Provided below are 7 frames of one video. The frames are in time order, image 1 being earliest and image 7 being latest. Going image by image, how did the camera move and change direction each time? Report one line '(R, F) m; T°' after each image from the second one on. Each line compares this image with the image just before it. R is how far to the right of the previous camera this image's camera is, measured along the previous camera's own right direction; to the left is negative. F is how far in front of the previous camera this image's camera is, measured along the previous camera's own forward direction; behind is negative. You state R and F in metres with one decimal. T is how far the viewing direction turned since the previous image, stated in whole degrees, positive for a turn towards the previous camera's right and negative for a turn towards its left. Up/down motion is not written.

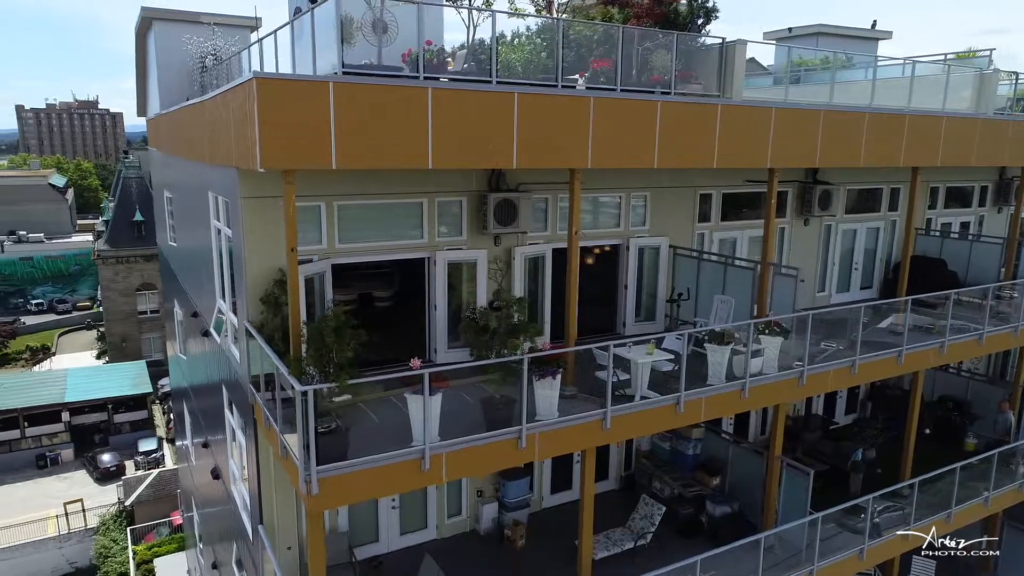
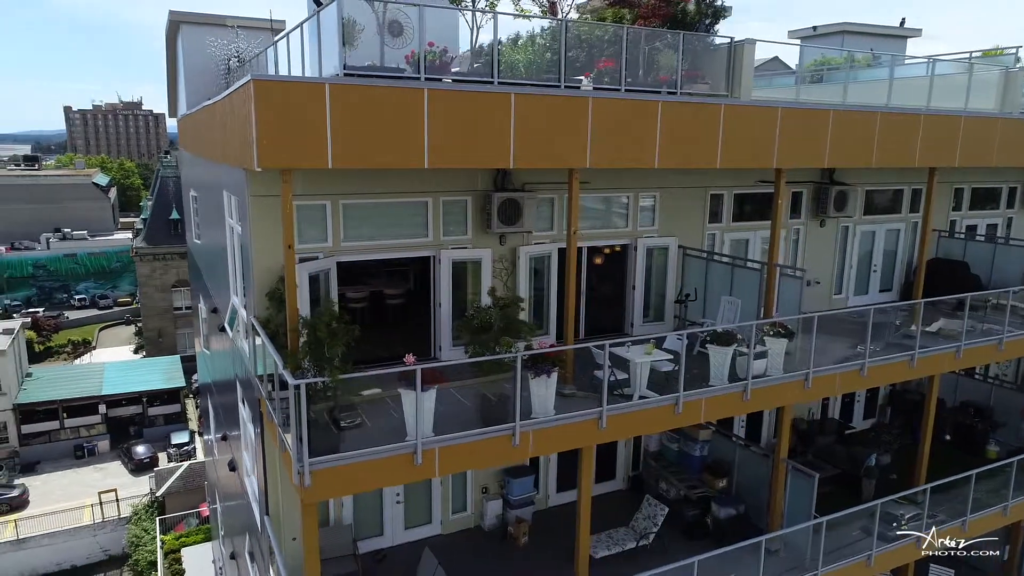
(+0.4, -0.1) m; -2°
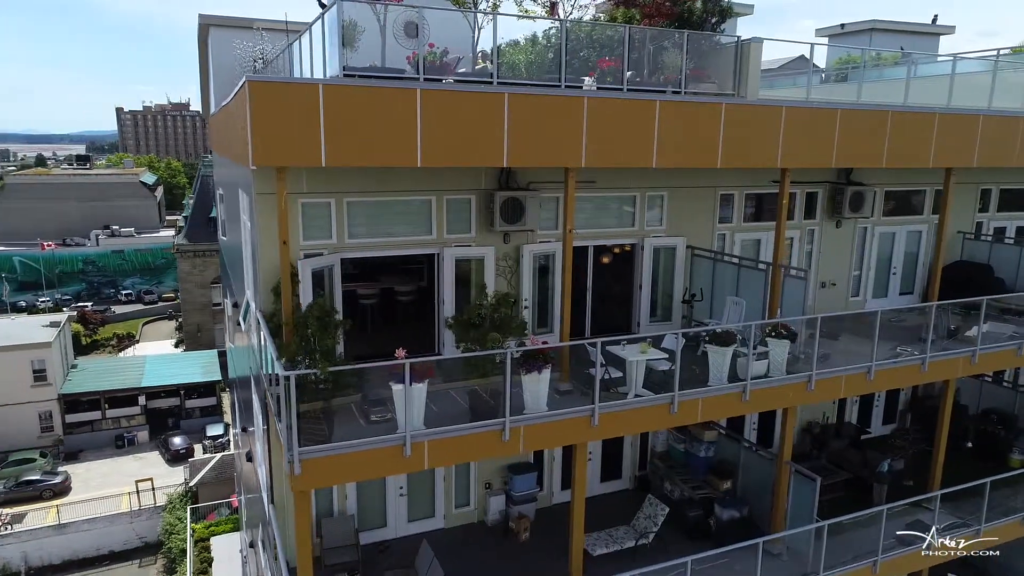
(+0.4, -0.1) m; -3°
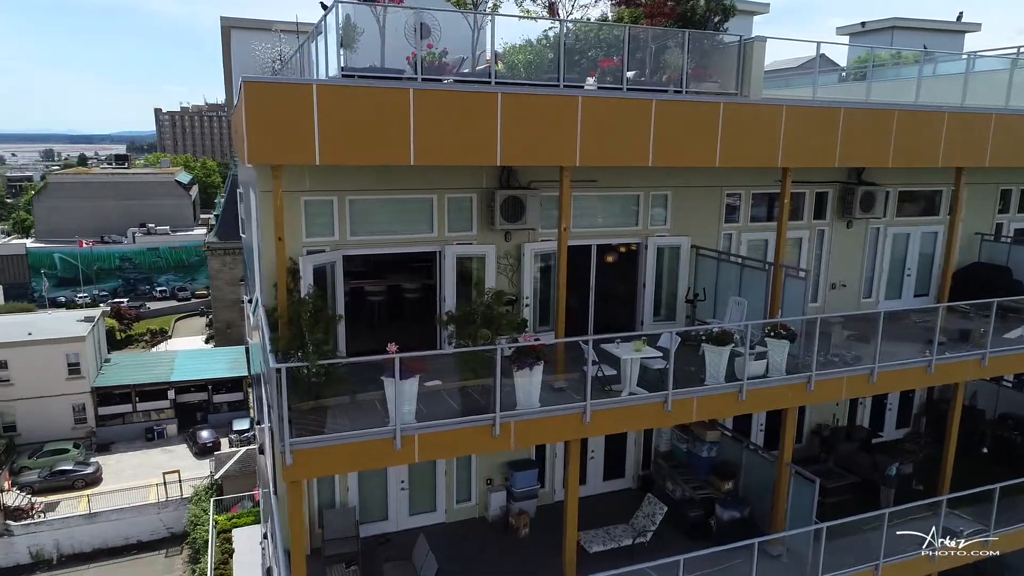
(+0.4, -0.1) m; -2°
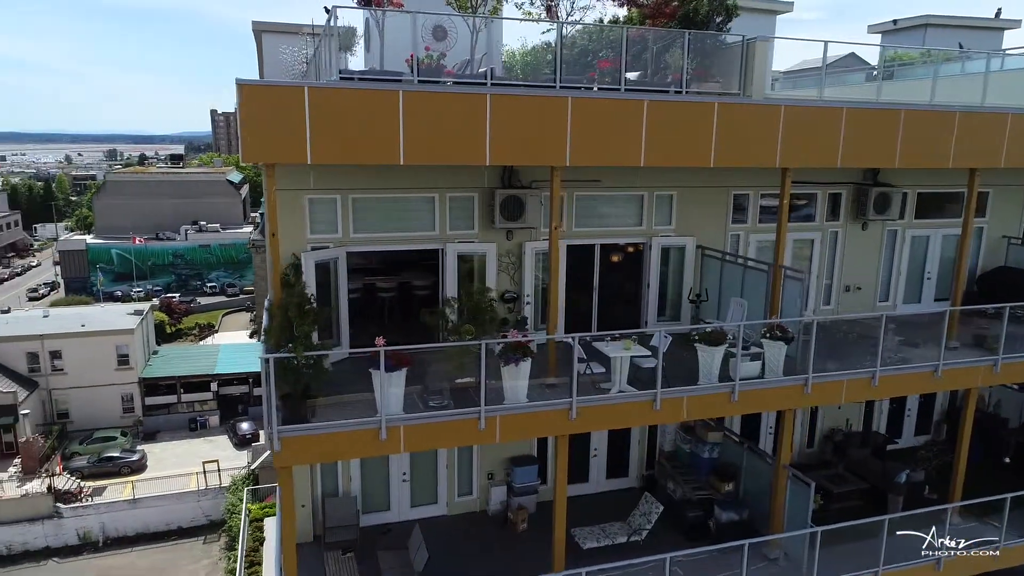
(+0.6, -0.1) m; -3°
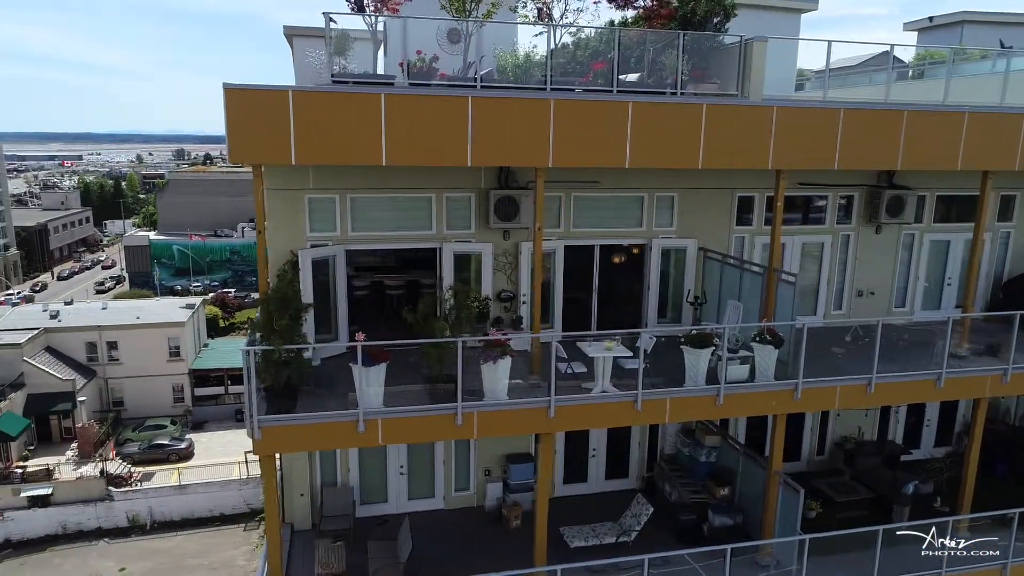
(+0.8, -0.1) m; -4°
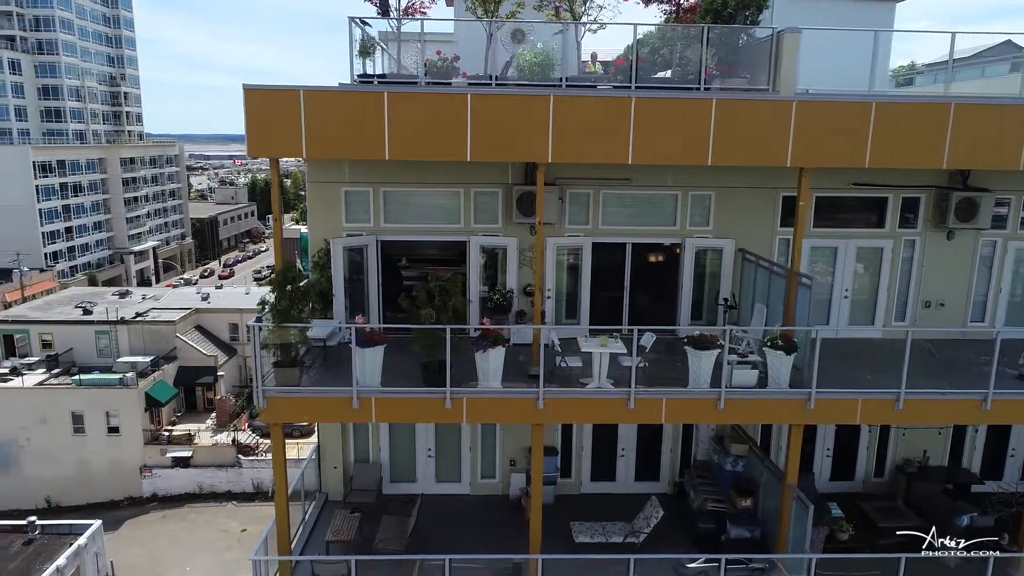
(+1.6, -0.1) m; -10°
